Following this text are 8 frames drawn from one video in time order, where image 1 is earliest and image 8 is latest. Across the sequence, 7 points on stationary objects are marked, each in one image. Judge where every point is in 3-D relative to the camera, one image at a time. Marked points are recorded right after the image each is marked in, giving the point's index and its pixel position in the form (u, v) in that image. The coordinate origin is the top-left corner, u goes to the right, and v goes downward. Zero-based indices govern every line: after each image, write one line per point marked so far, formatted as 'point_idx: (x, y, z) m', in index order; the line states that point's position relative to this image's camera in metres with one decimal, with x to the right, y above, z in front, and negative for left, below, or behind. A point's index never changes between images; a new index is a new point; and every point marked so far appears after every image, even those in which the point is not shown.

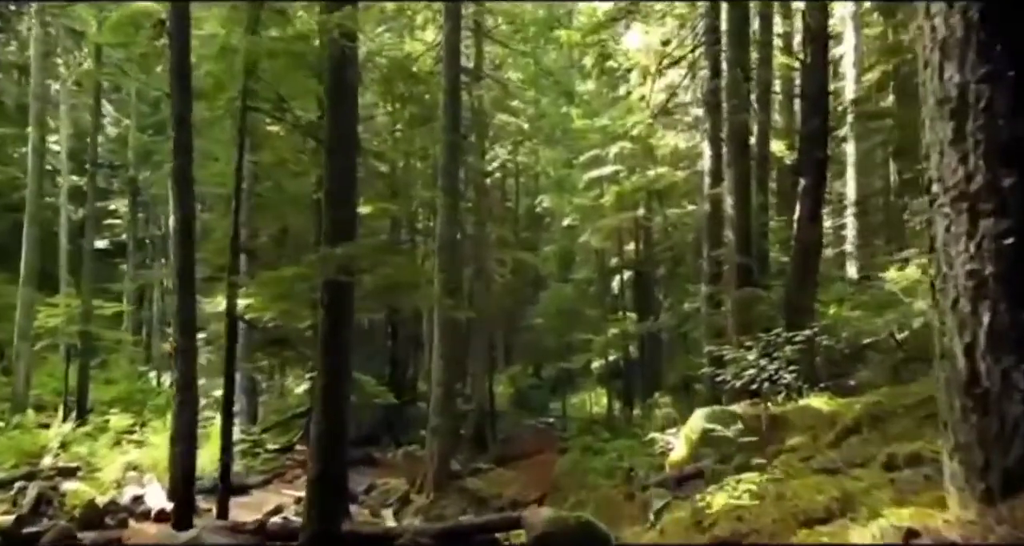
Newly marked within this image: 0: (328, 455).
0: (-1.9, -1.9, +7.7) m
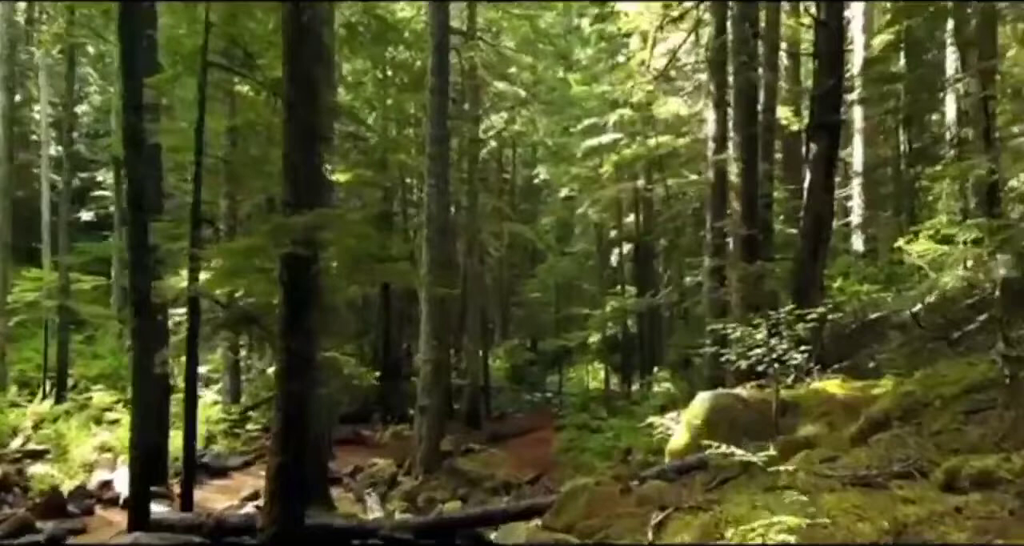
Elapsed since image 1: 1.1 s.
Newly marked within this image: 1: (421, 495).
0: (-2.0, -1.6, +6.9) m
1: (-1.7, -4.1, +14.0) m
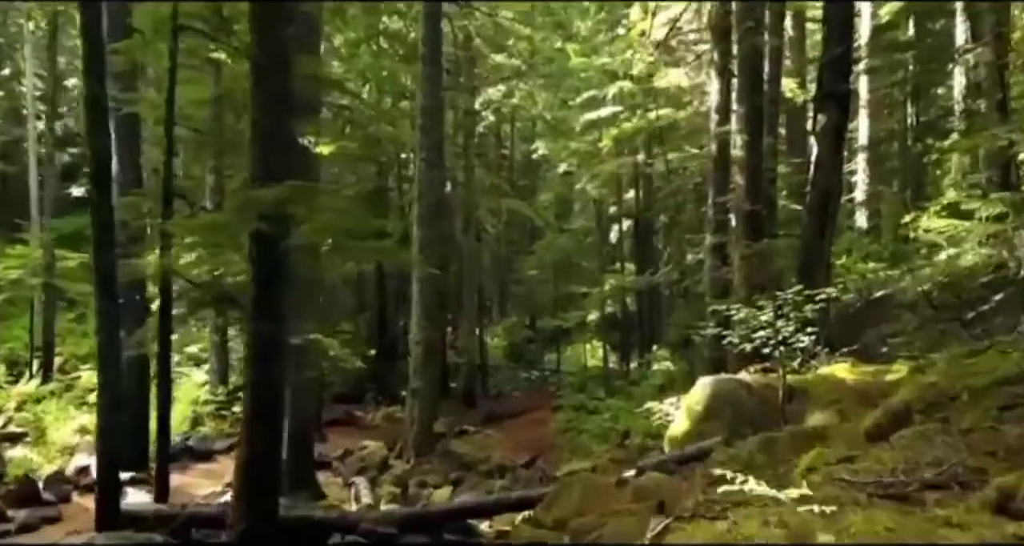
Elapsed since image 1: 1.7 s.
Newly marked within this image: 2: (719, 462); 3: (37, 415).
0: (-2.1, -1.4, +6.4) m
1: (-1.8, -3.7, +13.6) m
2: (+2.3, -2.1, +8.1) m
3: (-9.7, -2.9, +15.4) m
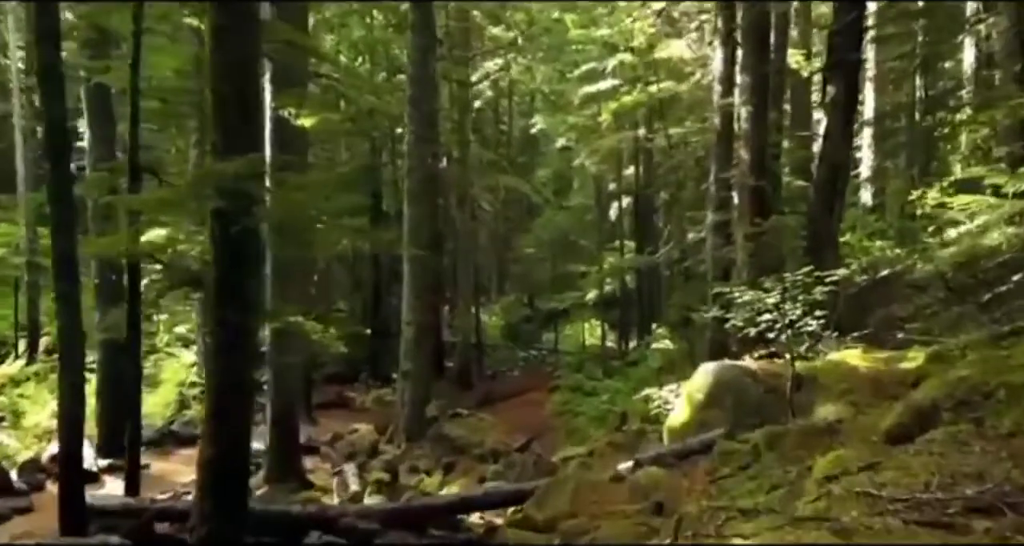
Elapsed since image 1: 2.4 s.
0: (-2.2, -1.3, +5.9) m
1: (-1.9, -3.4, +13.1) m
2: (+2.2, -1.9, +7.6) m
3: (-9.8, -2.5, +14.9) m
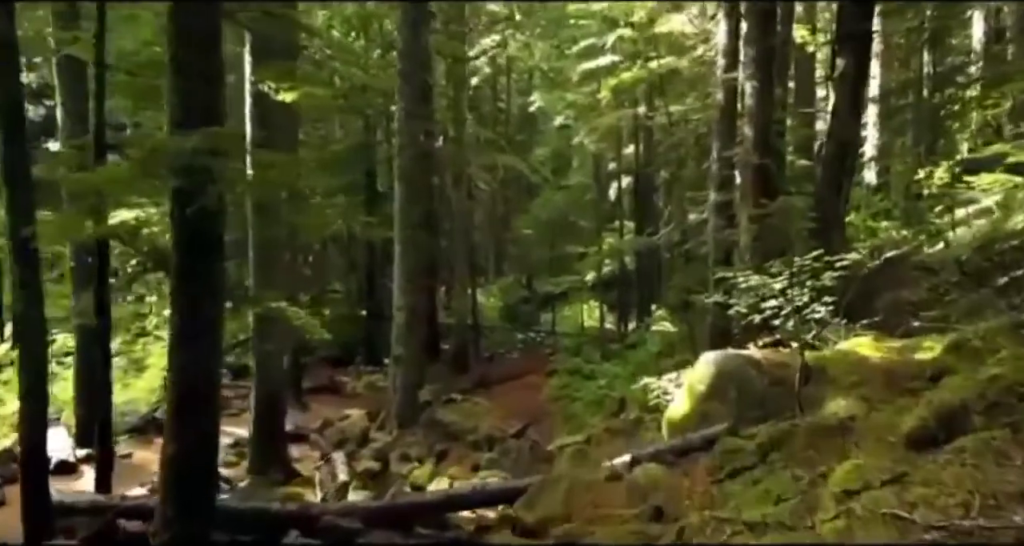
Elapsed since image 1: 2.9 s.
0: (-2.3, -1.2, +5.5) m
1: (-2.0, -3.1, +12.8) m
2: (+2.1, -1.7, +7.2) m
3: (-9.9, -2.1, +14.5) m
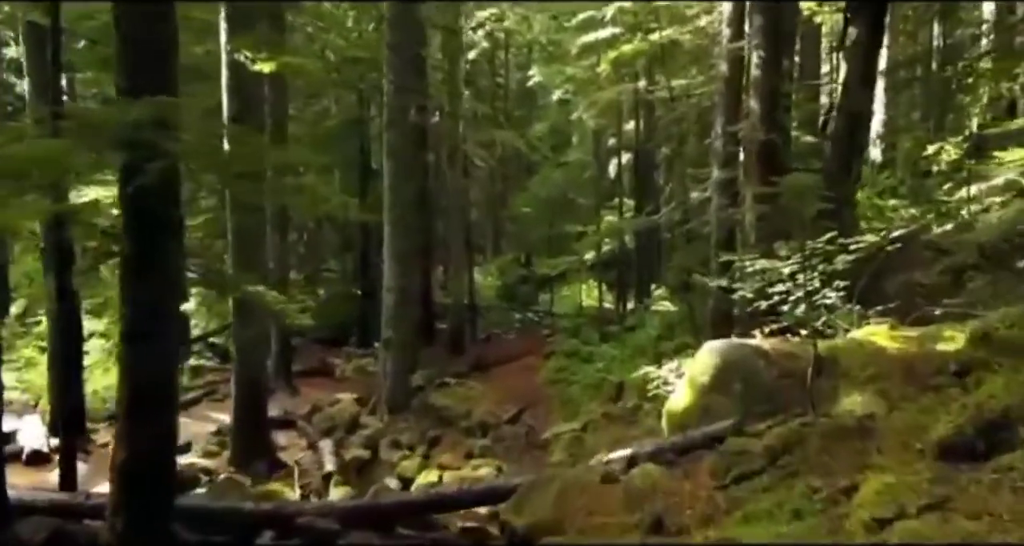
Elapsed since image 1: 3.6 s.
0: (-2.4, -1.1, +5.0) m
1: (-2.1, -2.7, +12.3) m
2: (+2.0, -1.6, +6.7) m
3: (-10.0, -1.8, +14.0) m
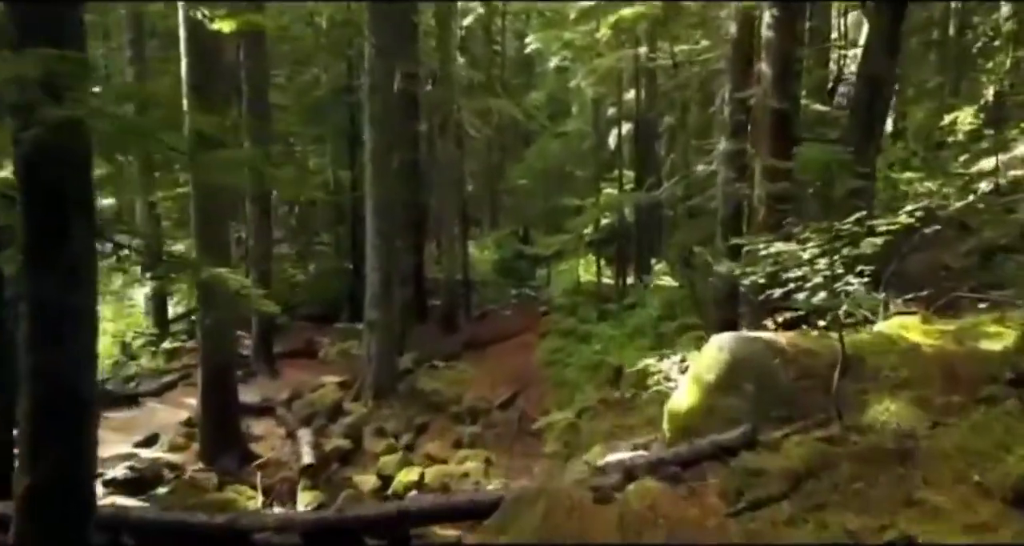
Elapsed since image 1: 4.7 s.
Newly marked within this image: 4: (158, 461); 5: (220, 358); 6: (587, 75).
0: (-2.6, -1.0, +4.3) m
1: (-2.2, -2.4, +11.6) m
2: (+1.8, -1.5, +6.0) m
3: (-10.2, -1.3, +13.3) m
4: (-4.3, -2.3, +9.2) m
5: (-3.6, -1.1, +9.4) m
6: (+2.0, +5.3, +19.9) m
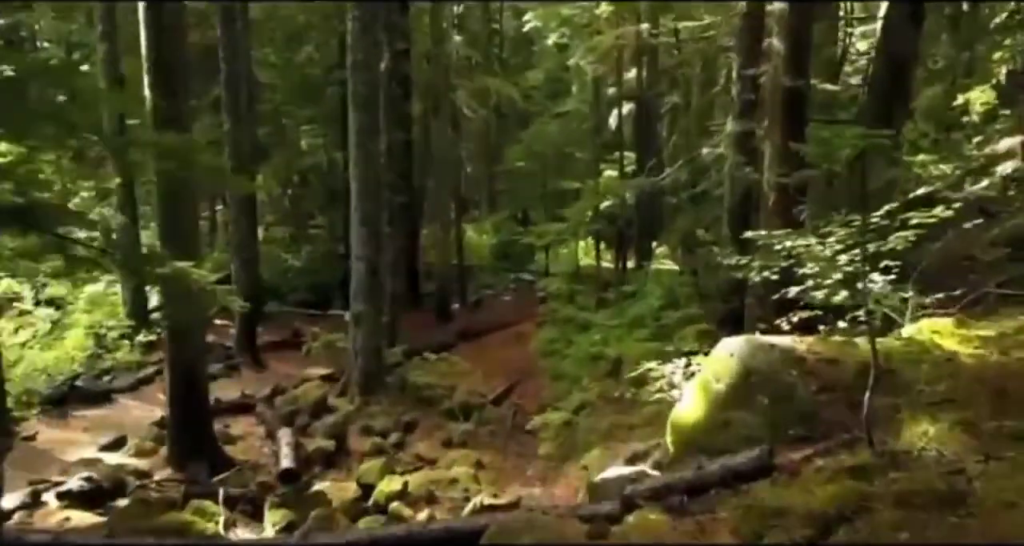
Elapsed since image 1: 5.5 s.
0: (-2.7, -1.1, +3.6) m
1: (-2.3, -2.3, +11.0) m
2: (+1.7, -1.4, +5.4) m
3: (-10.3, -1.2, +12.7) m
4: (-4.4, -2.2, +8.6) m
5: (-3.7, -1.0, +8.7) m
6: (+1.9, +5.6, +19.1) m
